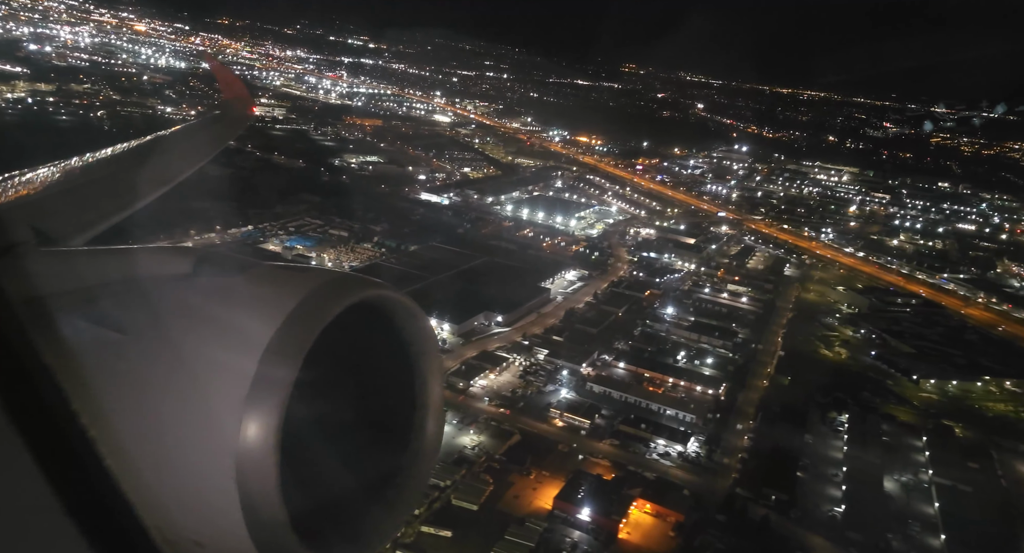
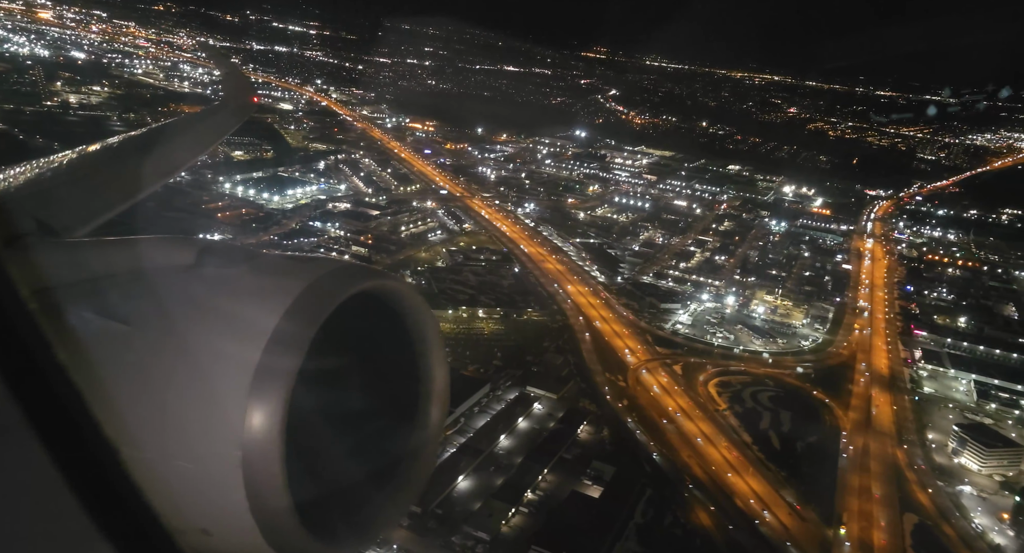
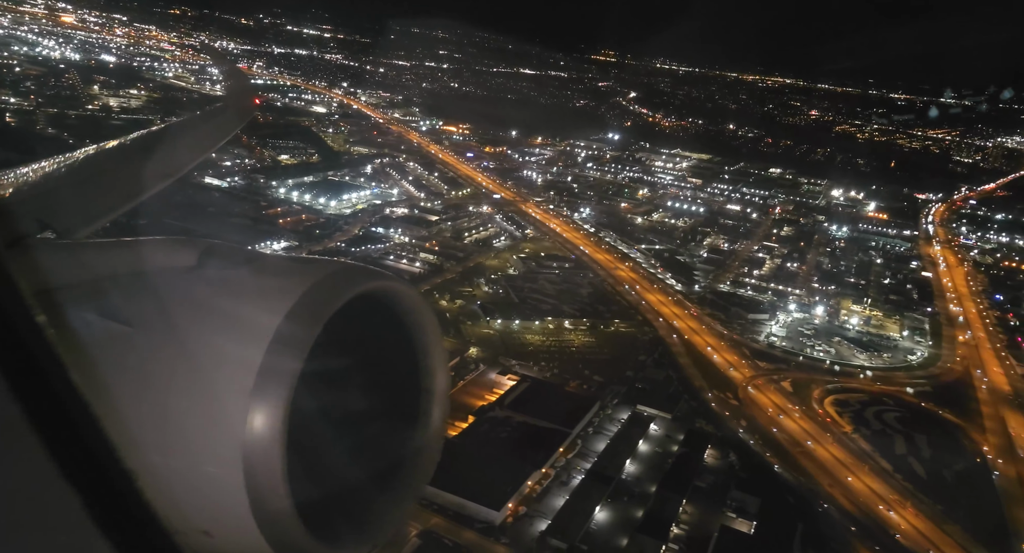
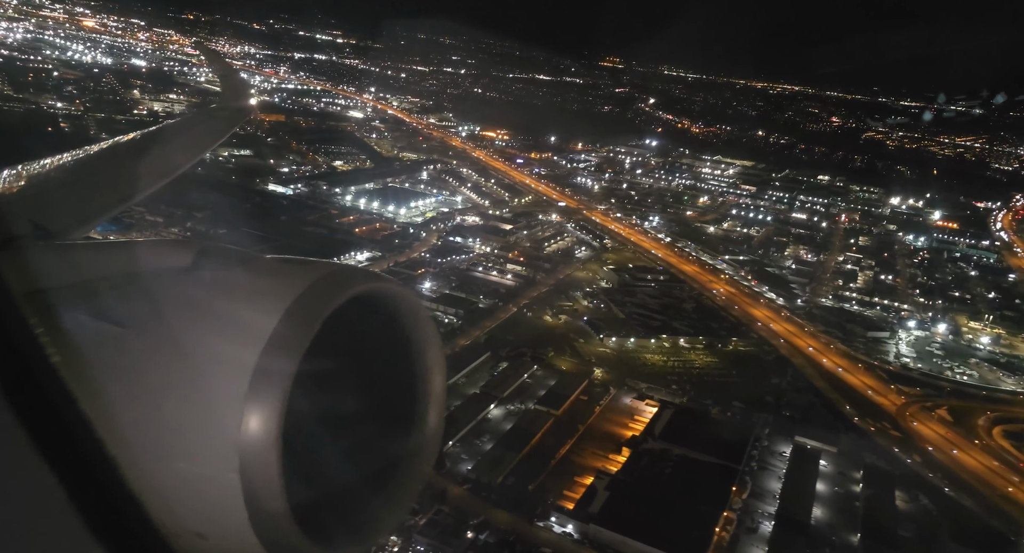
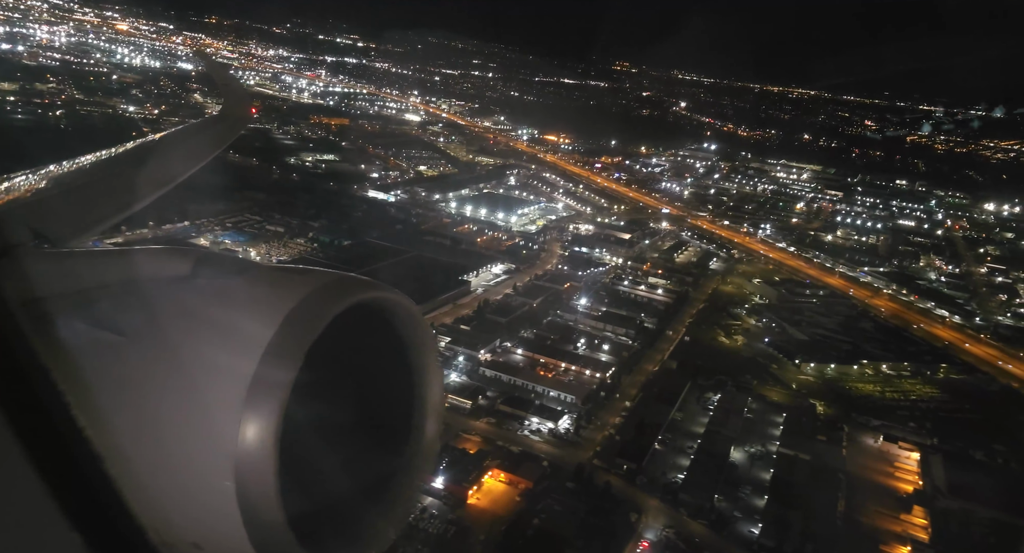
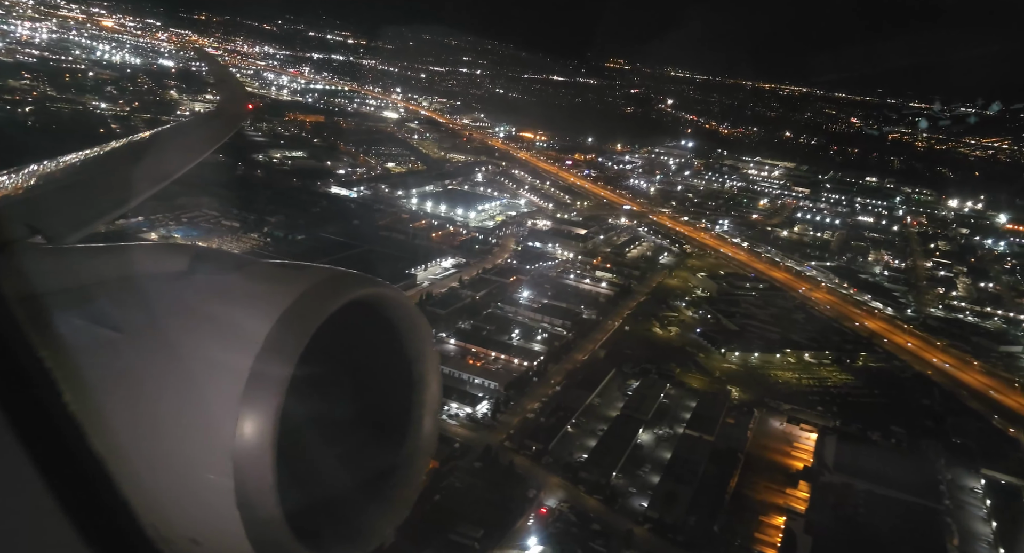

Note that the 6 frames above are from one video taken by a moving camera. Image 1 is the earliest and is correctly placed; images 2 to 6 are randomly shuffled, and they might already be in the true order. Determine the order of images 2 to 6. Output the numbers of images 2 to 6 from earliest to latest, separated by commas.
5, 6, 4, 3, 2
